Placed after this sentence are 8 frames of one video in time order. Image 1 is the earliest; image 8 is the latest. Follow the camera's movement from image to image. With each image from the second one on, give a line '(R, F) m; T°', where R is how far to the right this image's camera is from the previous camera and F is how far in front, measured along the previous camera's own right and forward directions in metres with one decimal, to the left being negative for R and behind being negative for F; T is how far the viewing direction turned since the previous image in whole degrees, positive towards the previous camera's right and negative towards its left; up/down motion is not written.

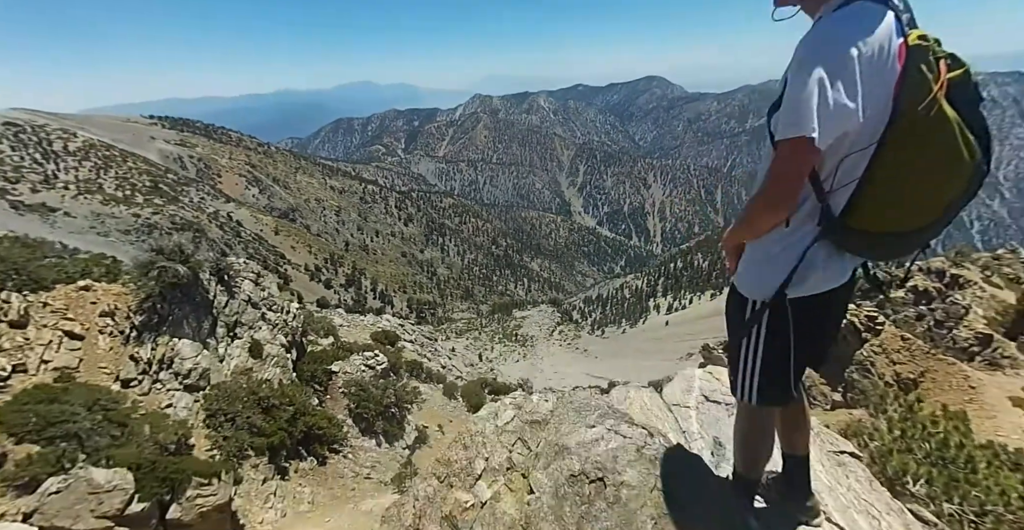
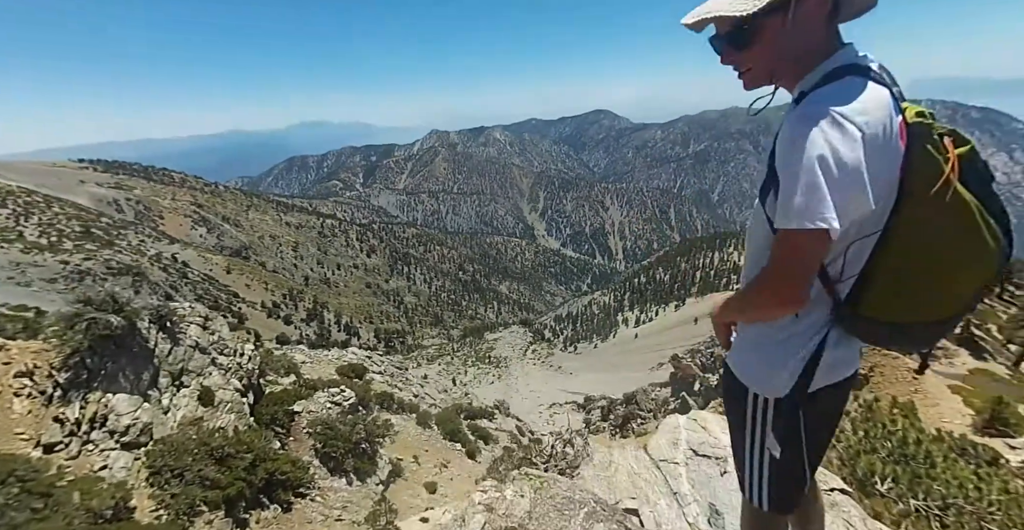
(+0.6, +0.3) m; +4°
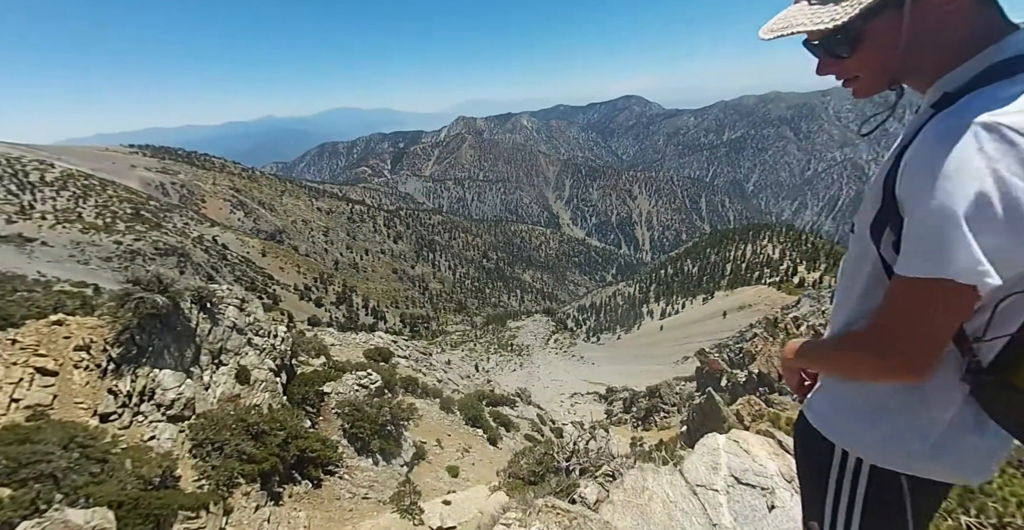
(-0.2, -0.1) m; -3°
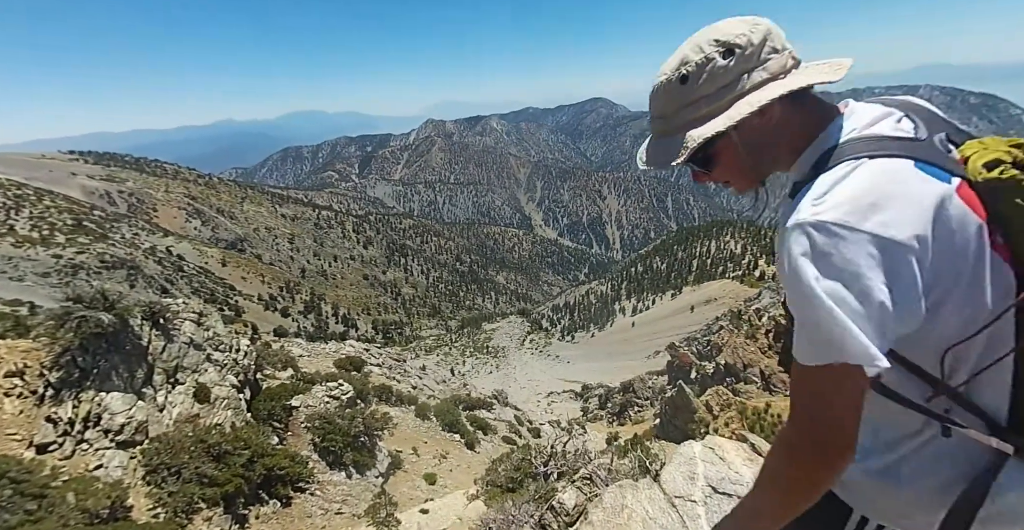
(+0.1, +0.5) m; +3°
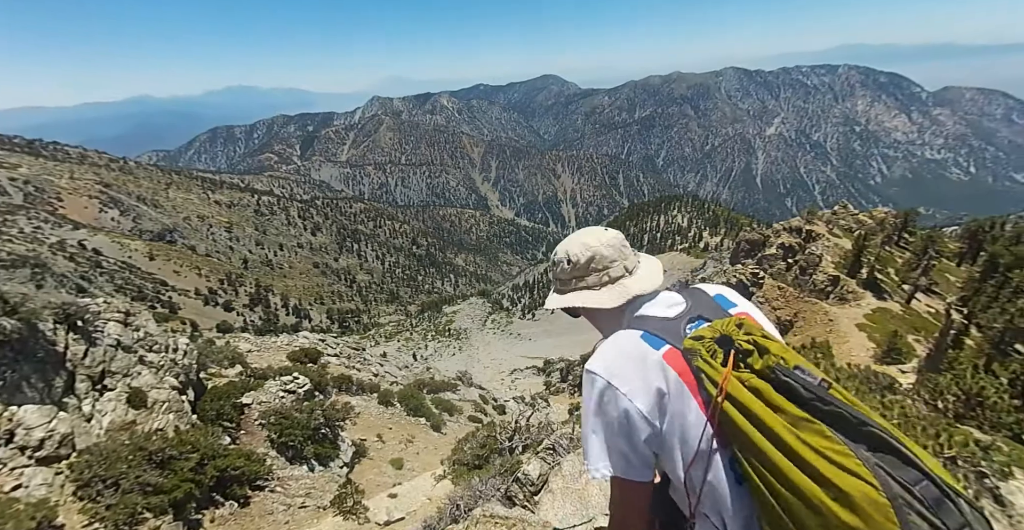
(+0.2, +0.6) m; +5°
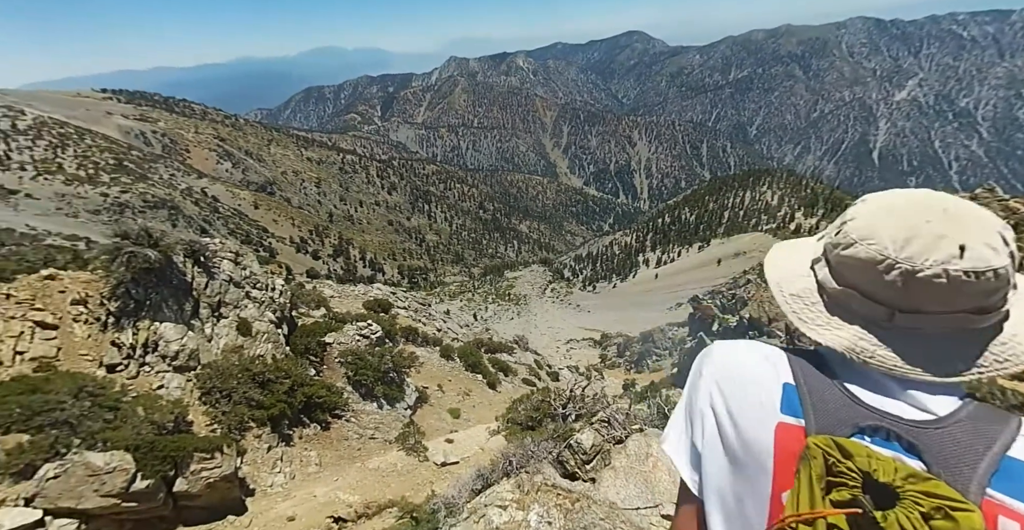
(-0.1, -1.2) m; -8°
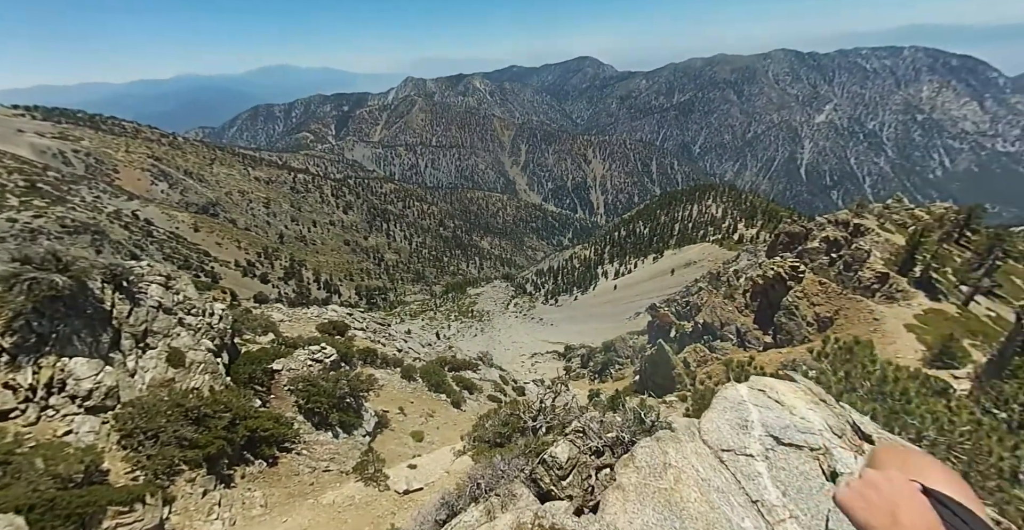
(+0.2, +1.1) m; +5°
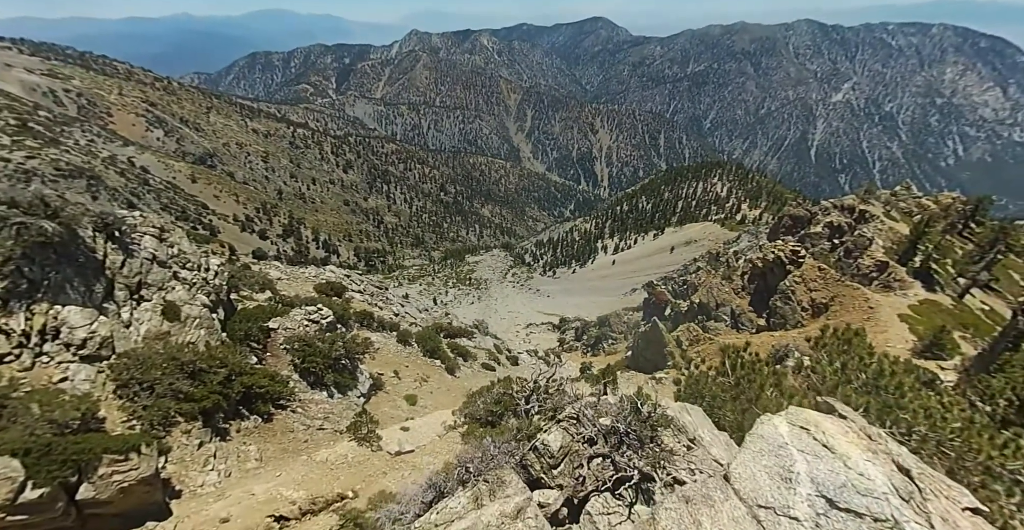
(-0.1, +0.2) m; 0°
